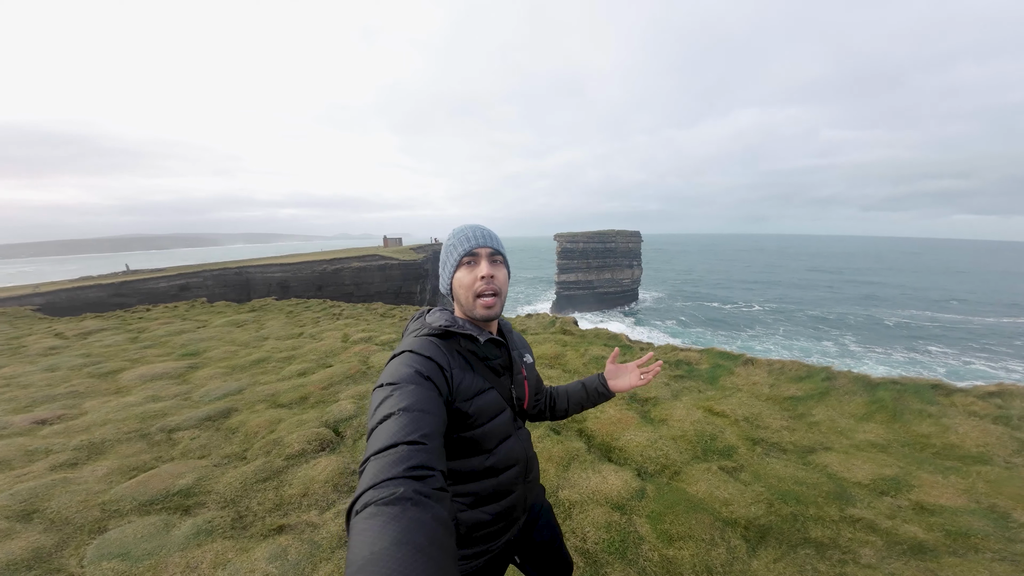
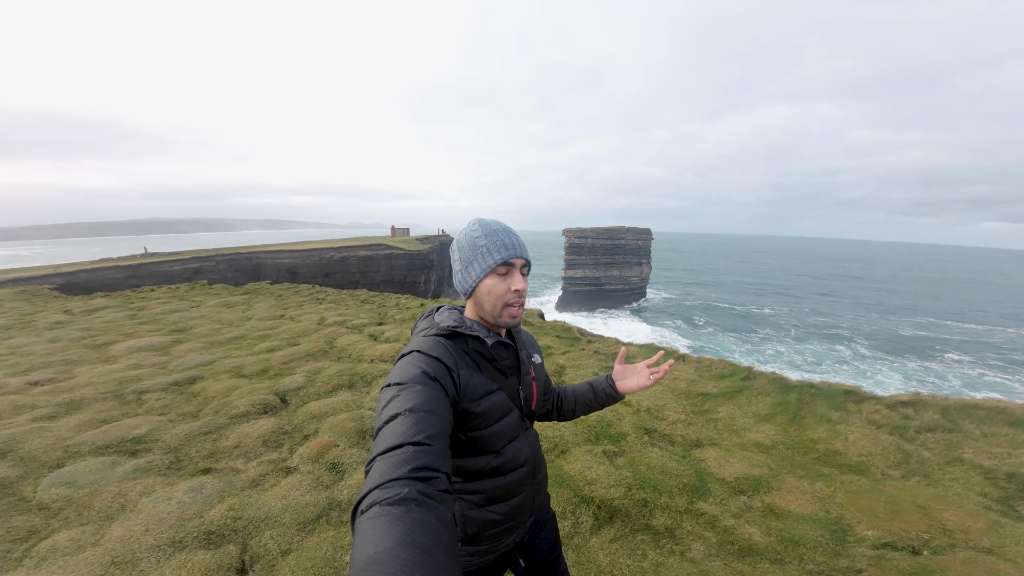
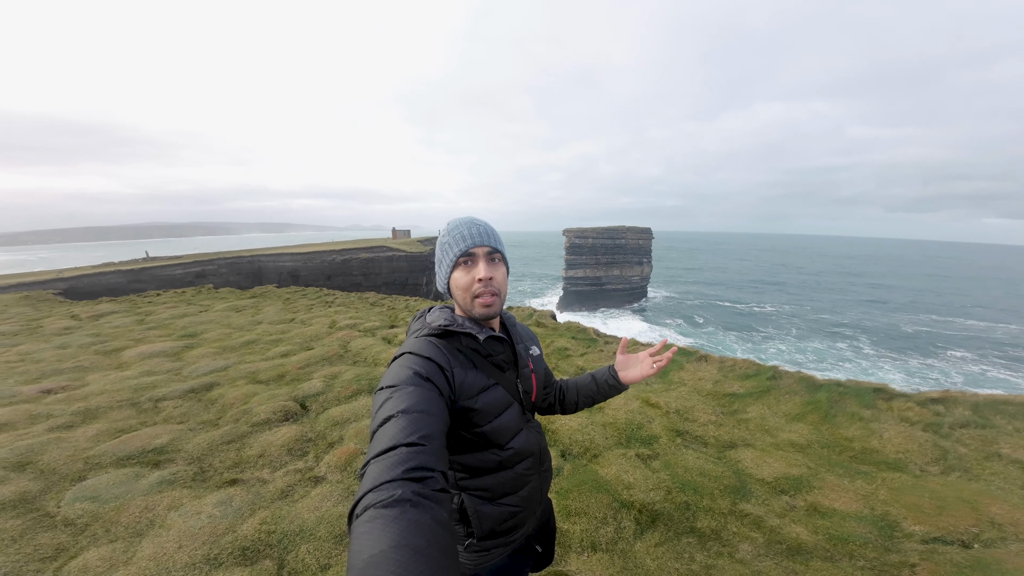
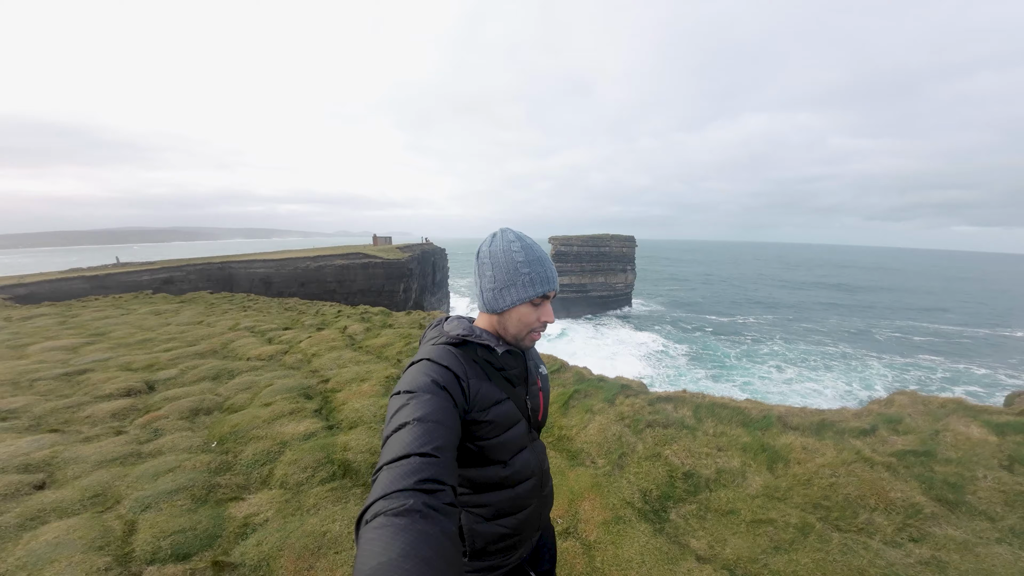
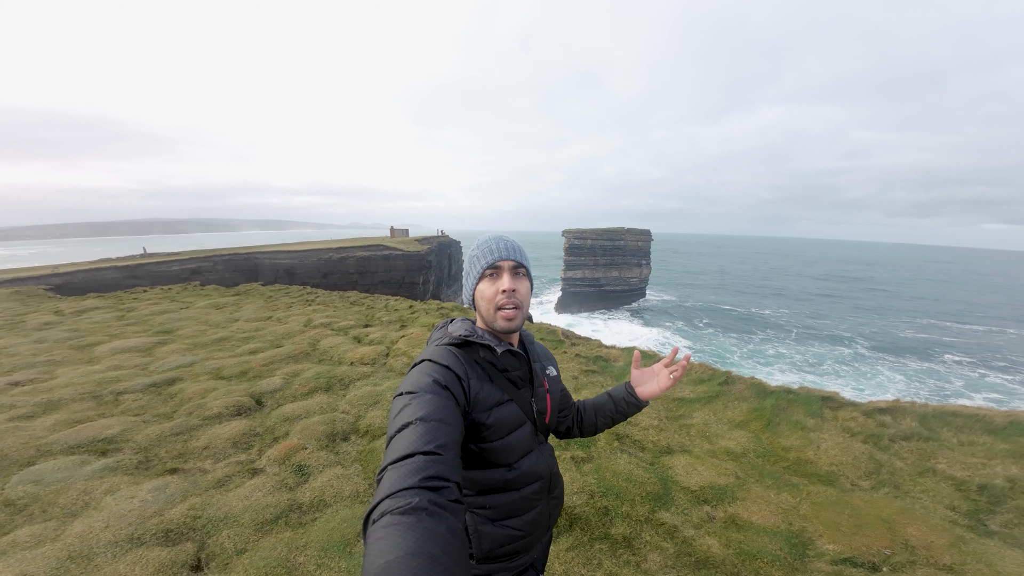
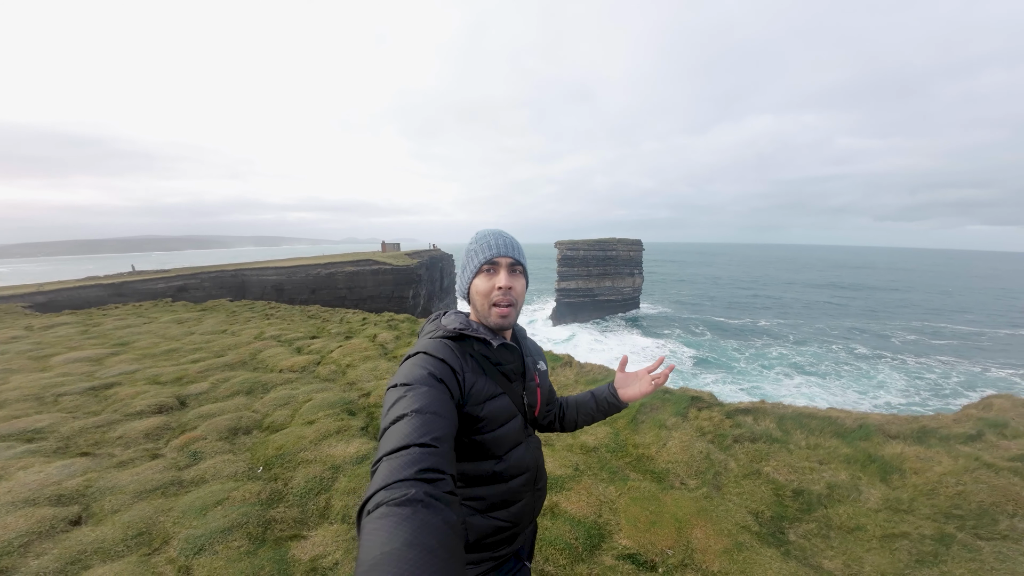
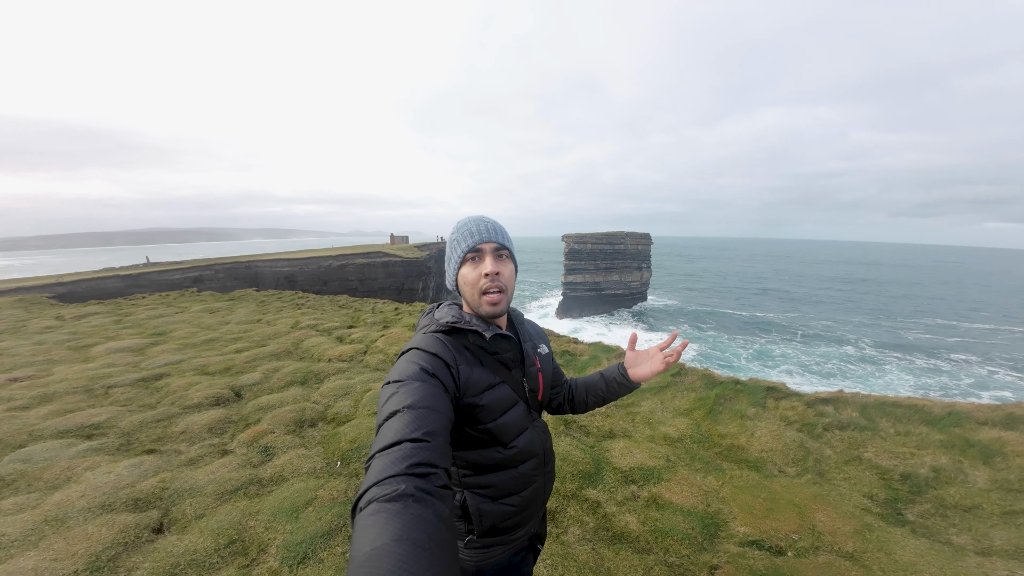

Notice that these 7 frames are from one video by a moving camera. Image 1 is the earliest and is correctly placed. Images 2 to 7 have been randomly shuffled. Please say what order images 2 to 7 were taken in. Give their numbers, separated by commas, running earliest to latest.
3, 2, 5, 7, 6, 4
